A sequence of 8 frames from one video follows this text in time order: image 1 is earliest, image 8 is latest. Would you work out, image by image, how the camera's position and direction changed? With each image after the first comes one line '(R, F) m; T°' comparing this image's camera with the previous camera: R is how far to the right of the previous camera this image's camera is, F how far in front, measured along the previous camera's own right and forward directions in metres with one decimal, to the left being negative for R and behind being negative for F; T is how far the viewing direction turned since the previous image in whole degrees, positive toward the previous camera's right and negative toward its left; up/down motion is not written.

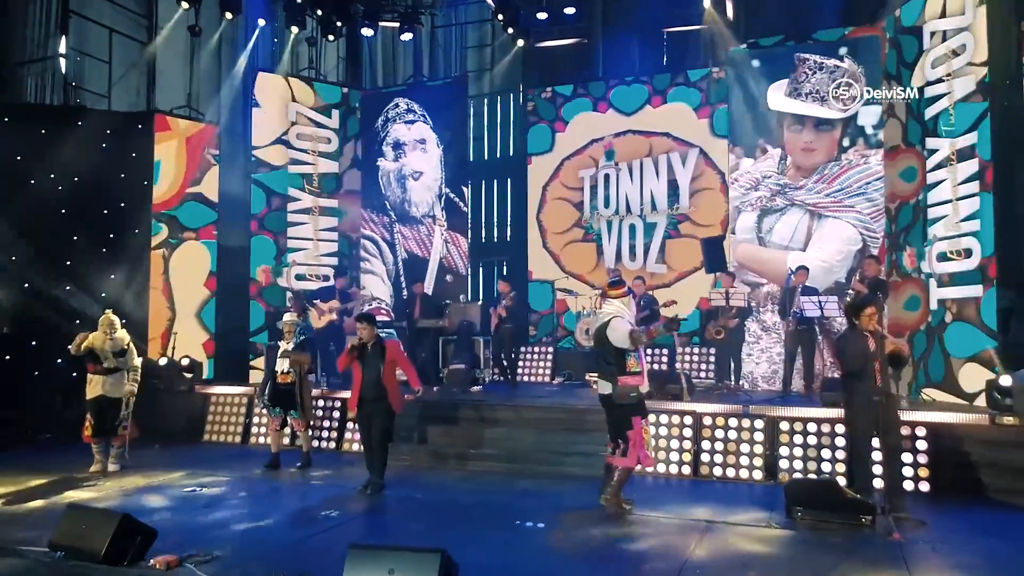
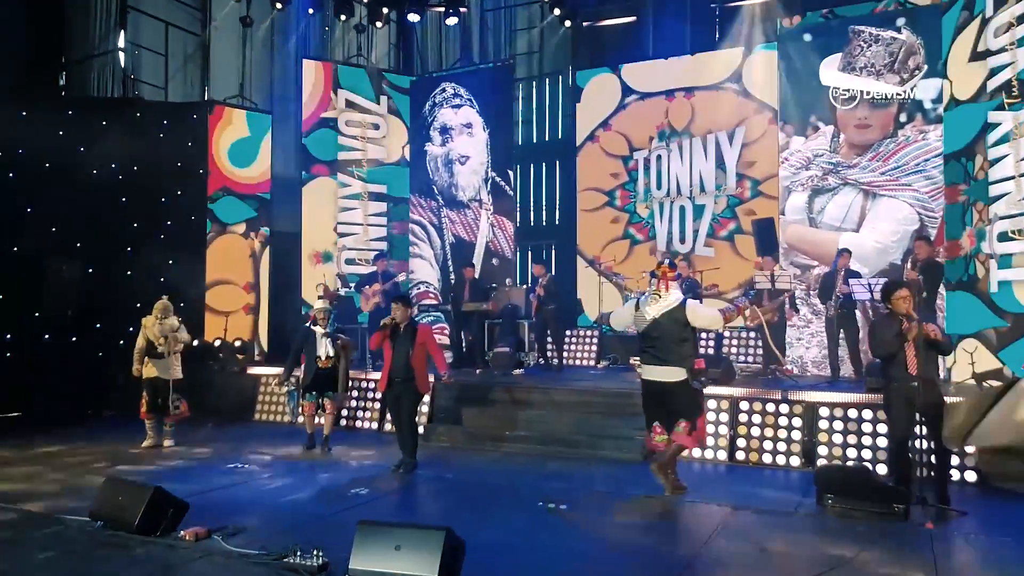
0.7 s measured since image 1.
(+0.3, 0.0) m; -5°
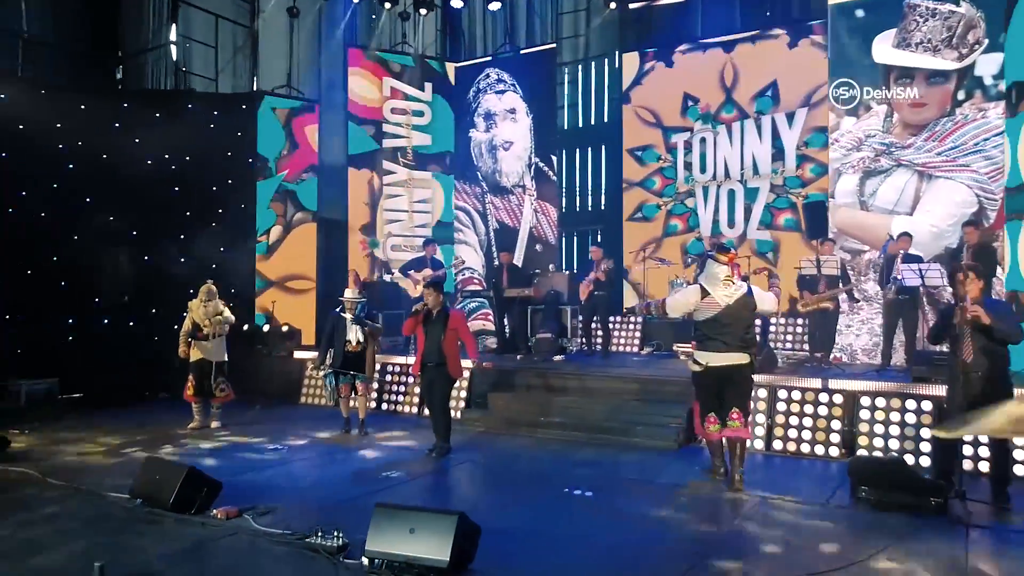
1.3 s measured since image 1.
(+0.2, 0.0) m; -4°
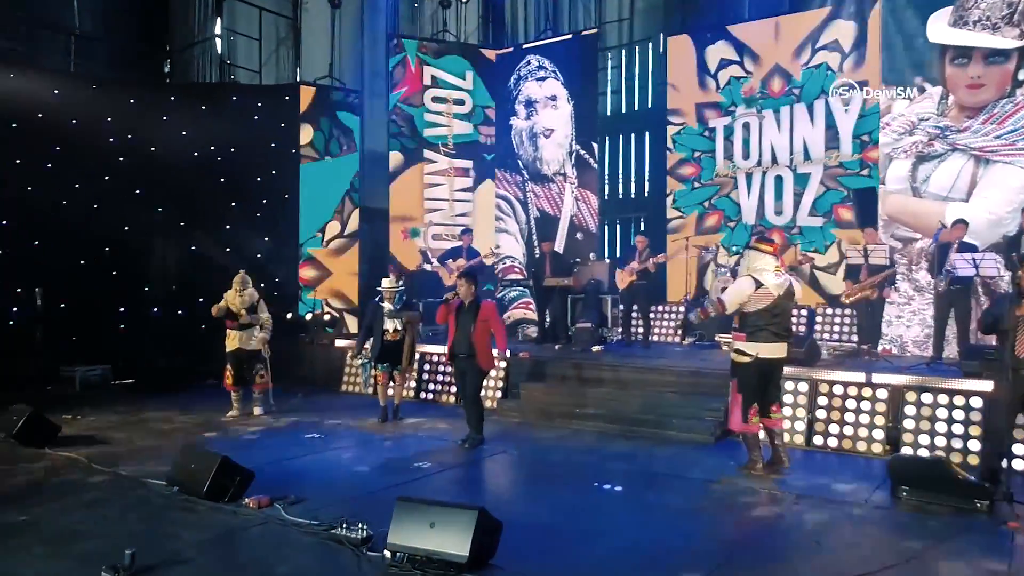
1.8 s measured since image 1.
(+0.1, 0.0) m; -4°
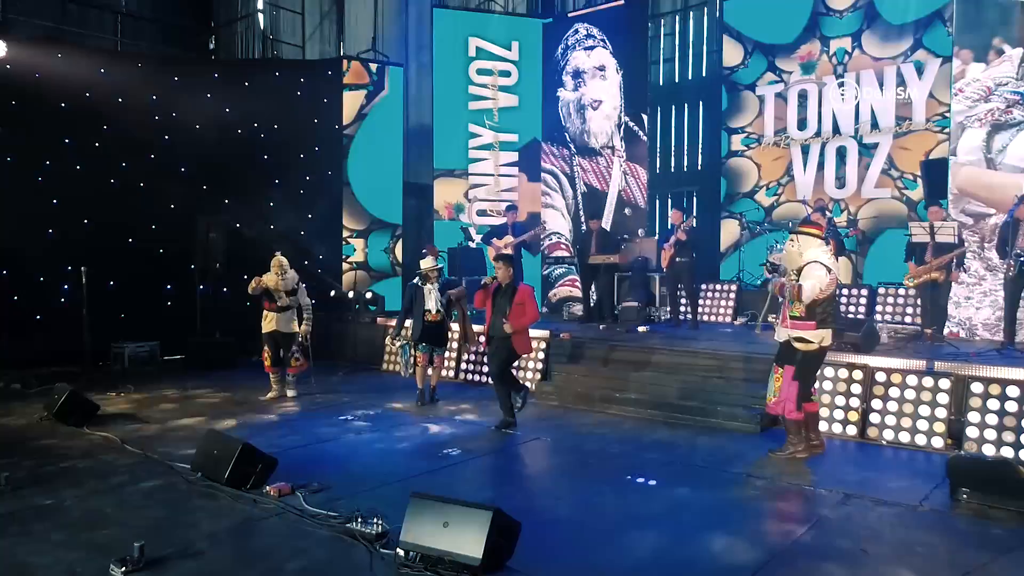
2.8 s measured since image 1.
(+0.2, +0.3) m; -4°
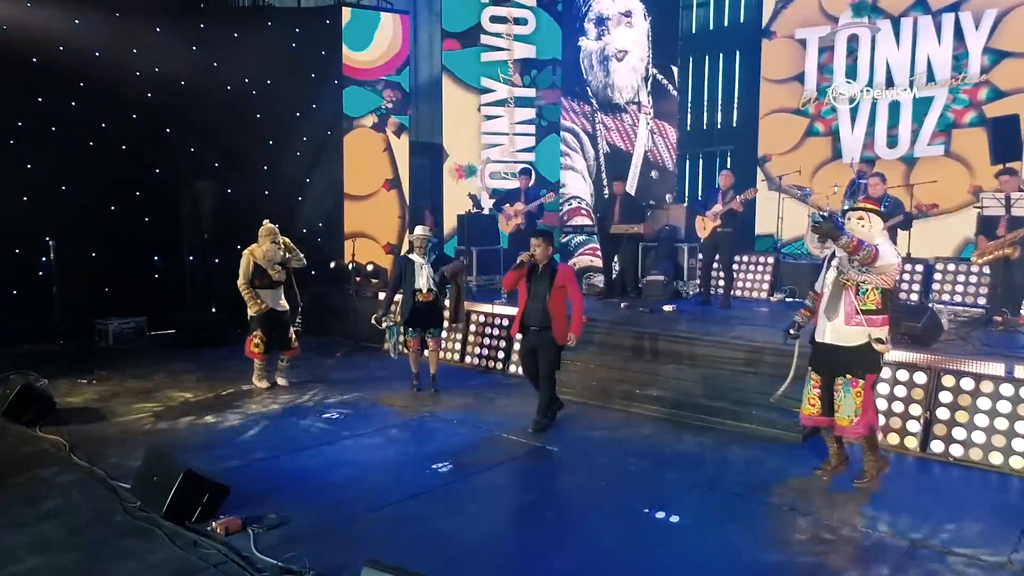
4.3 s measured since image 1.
(+0.2, +0.9) m; -2°
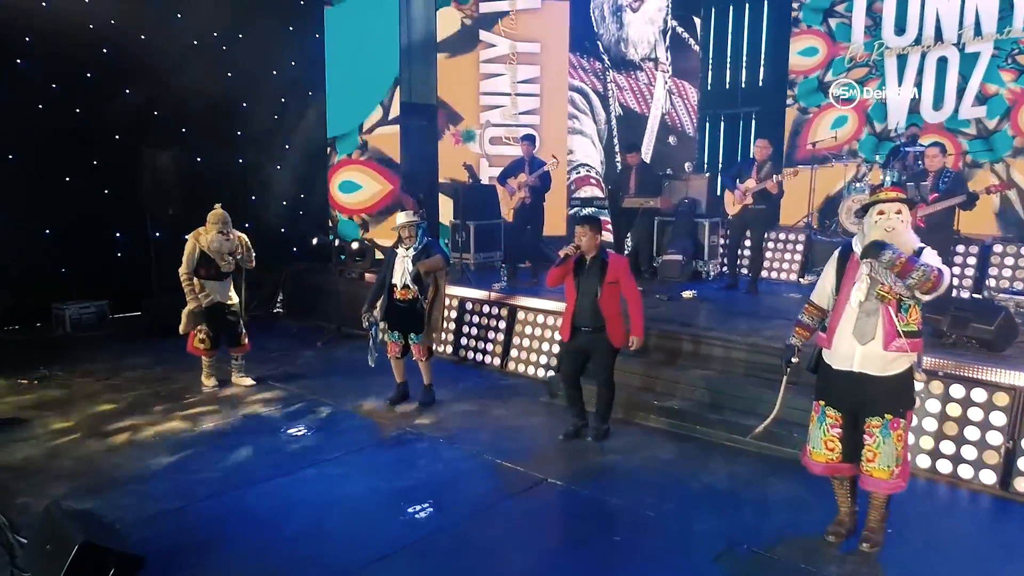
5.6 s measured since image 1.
(+0.1, +1.0) m; -1°
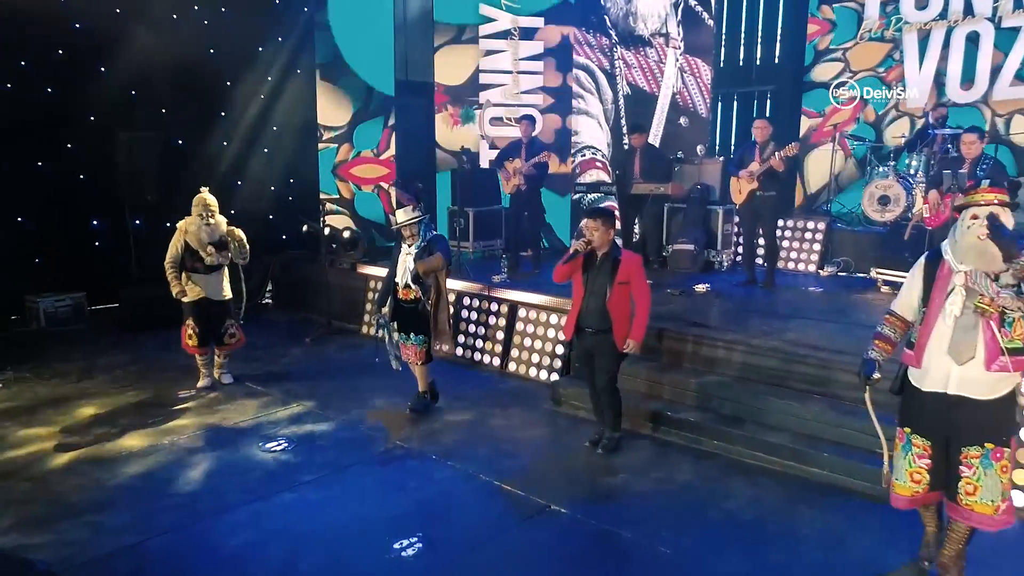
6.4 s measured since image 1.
(0.0, +0.5) m; 0°
